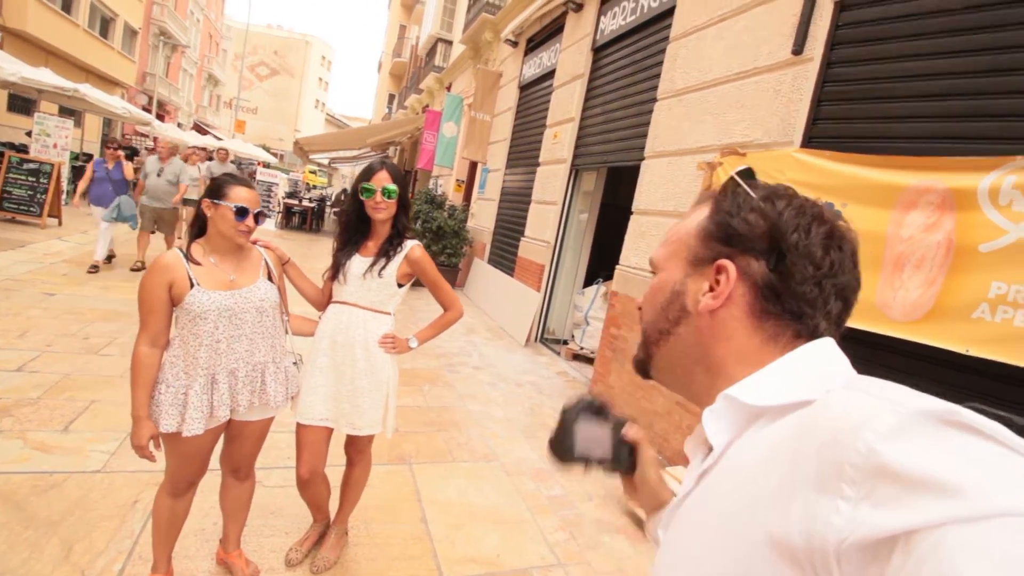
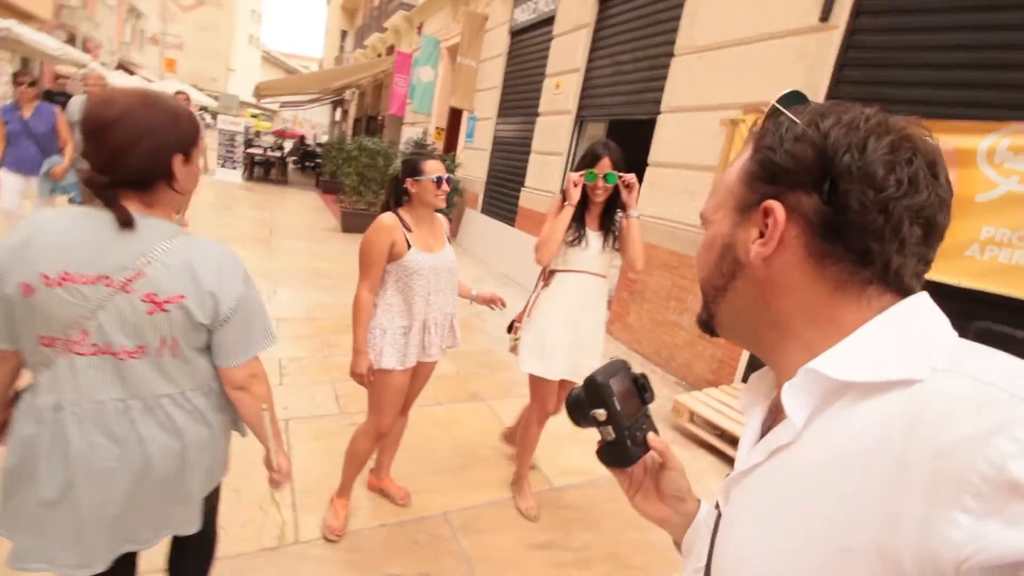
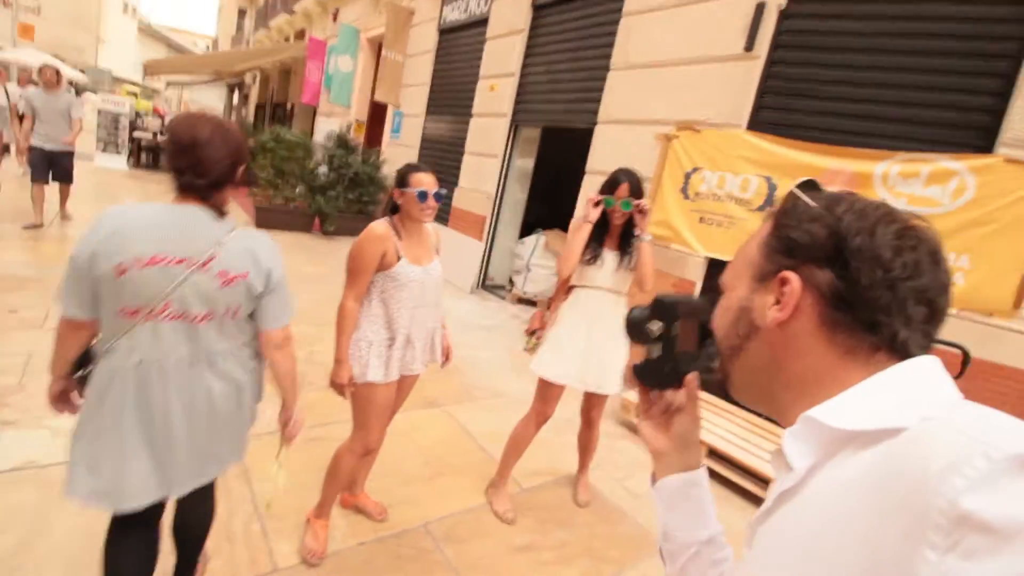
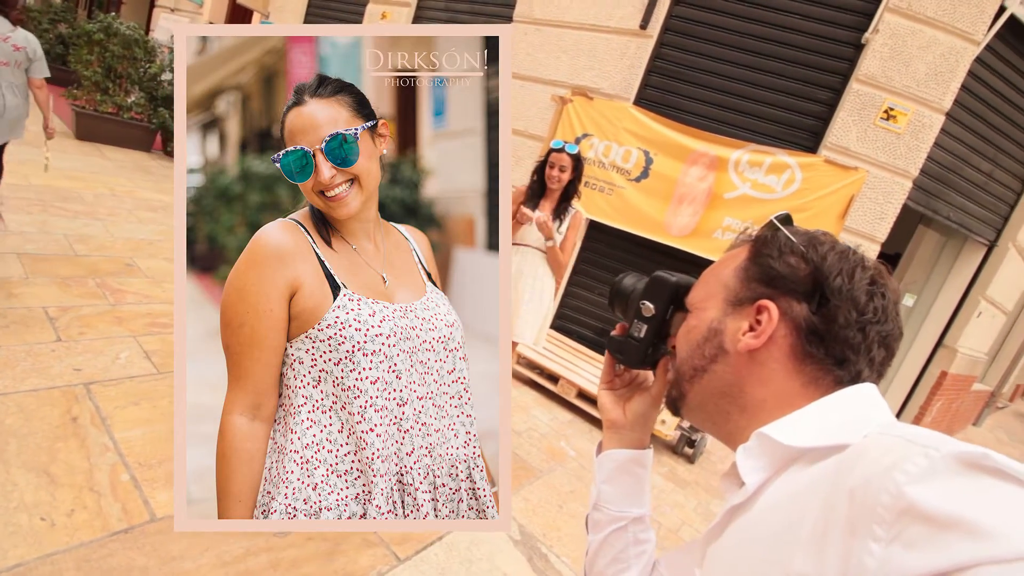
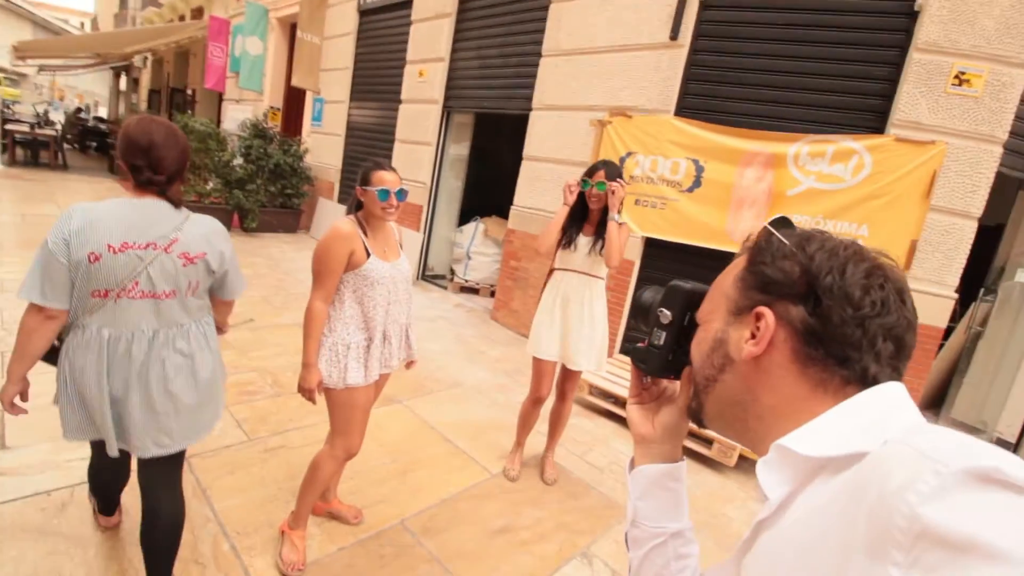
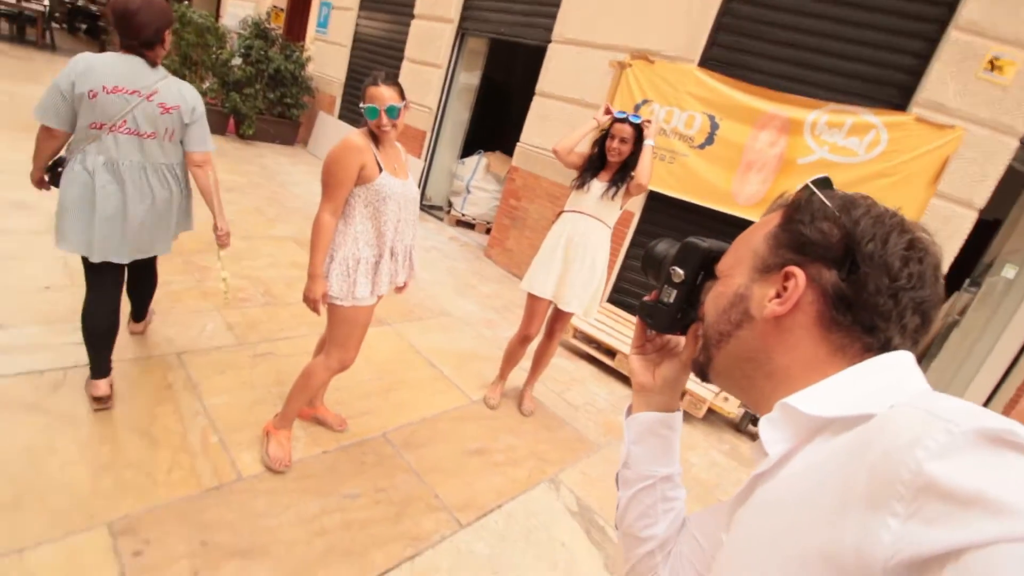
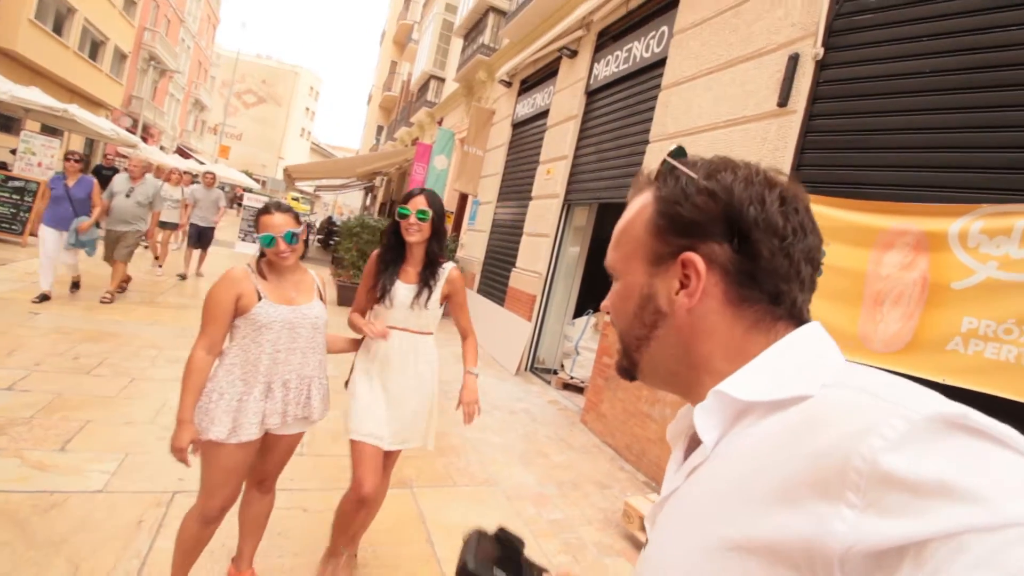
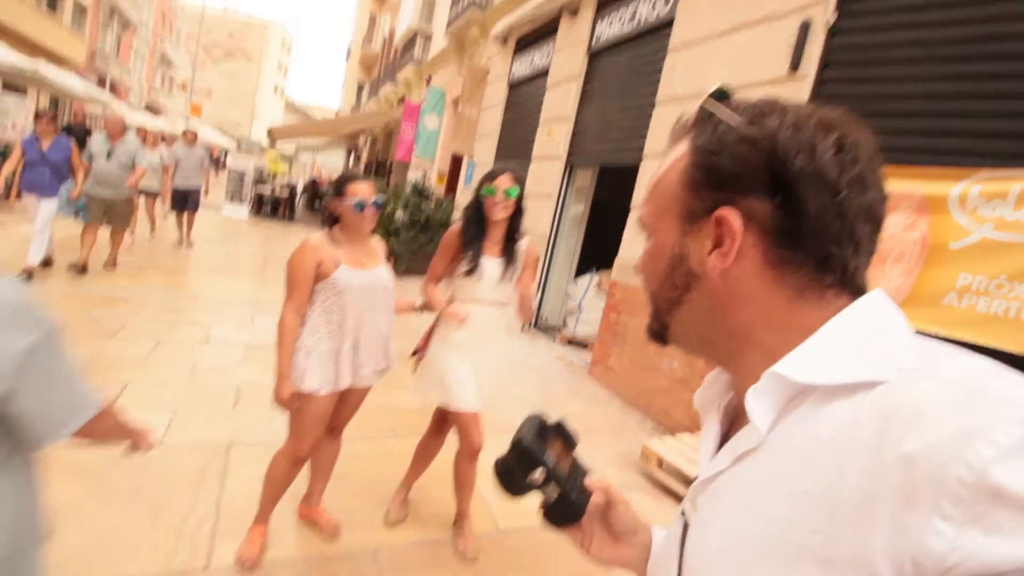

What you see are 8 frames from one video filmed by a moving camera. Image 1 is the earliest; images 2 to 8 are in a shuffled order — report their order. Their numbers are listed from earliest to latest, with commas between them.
7, 8, 2, 3, 5, 6, 4
